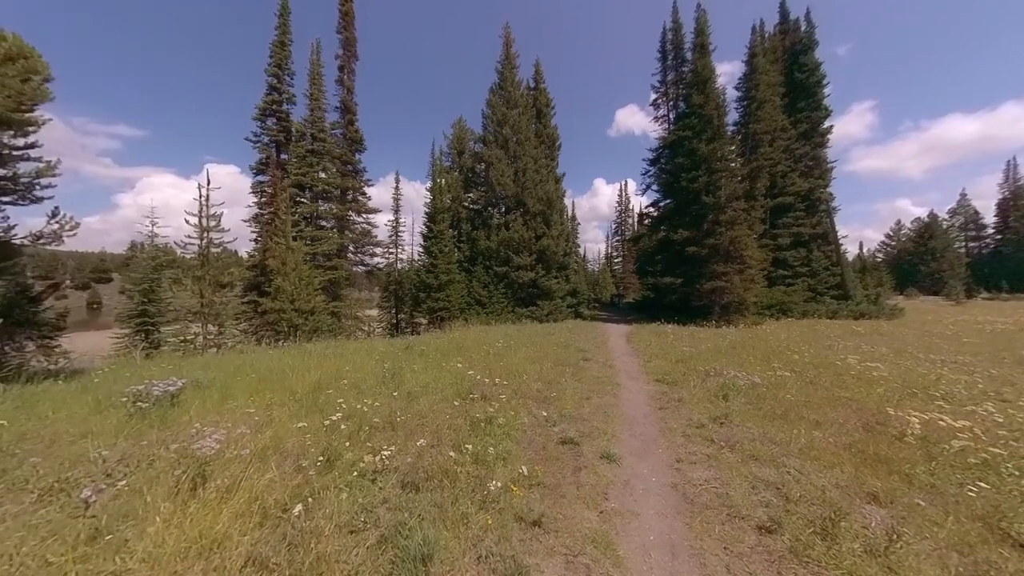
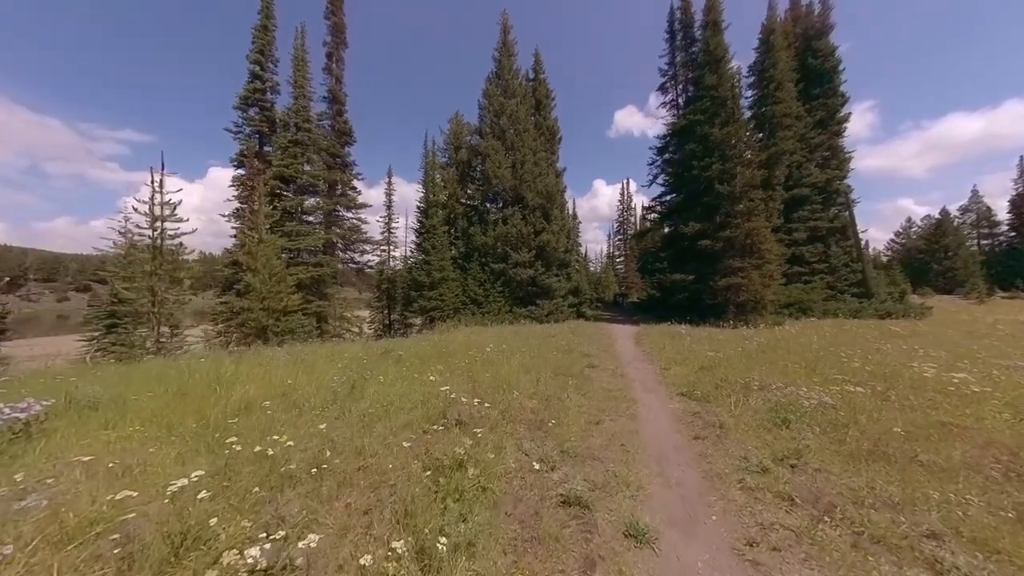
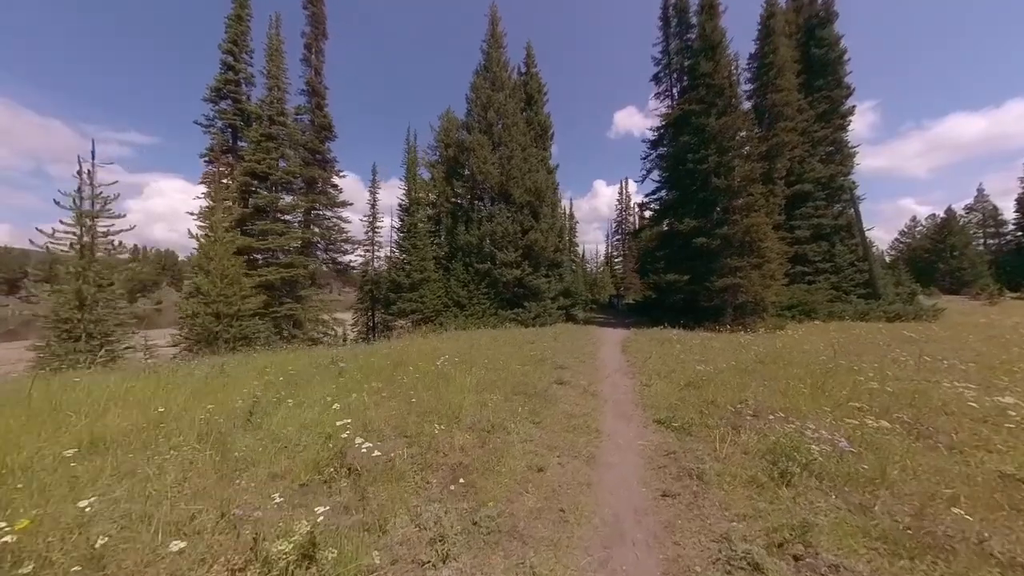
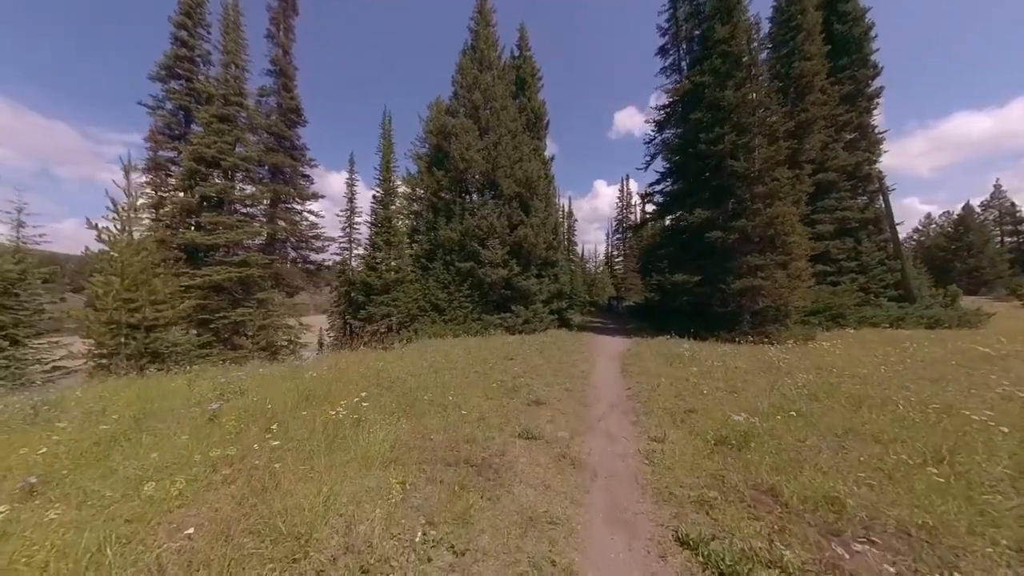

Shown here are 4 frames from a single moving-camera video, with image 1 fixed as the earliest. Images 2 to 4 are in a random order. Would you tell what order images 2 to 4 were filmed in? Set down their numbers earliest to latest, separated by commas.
2, 3, 4
